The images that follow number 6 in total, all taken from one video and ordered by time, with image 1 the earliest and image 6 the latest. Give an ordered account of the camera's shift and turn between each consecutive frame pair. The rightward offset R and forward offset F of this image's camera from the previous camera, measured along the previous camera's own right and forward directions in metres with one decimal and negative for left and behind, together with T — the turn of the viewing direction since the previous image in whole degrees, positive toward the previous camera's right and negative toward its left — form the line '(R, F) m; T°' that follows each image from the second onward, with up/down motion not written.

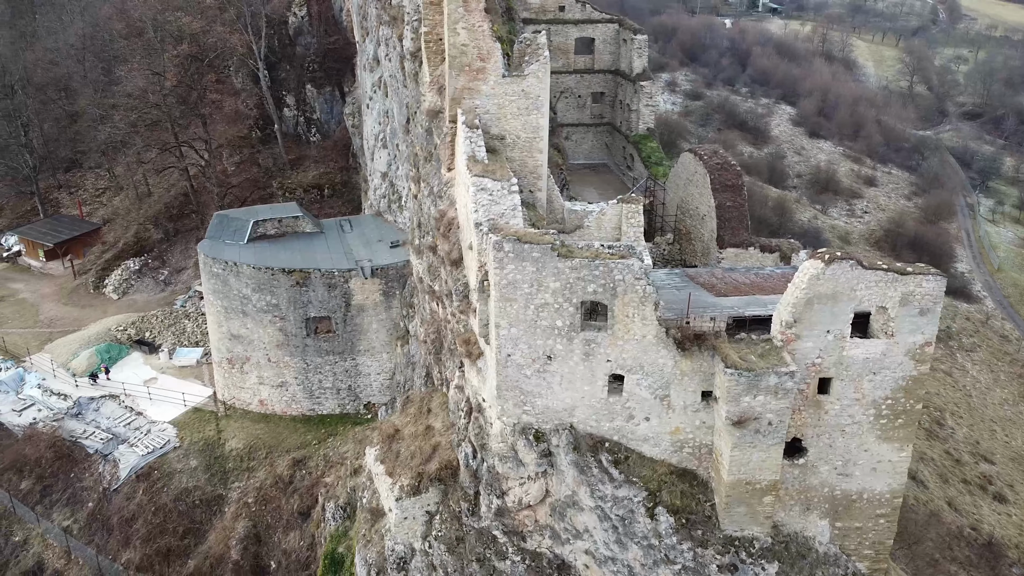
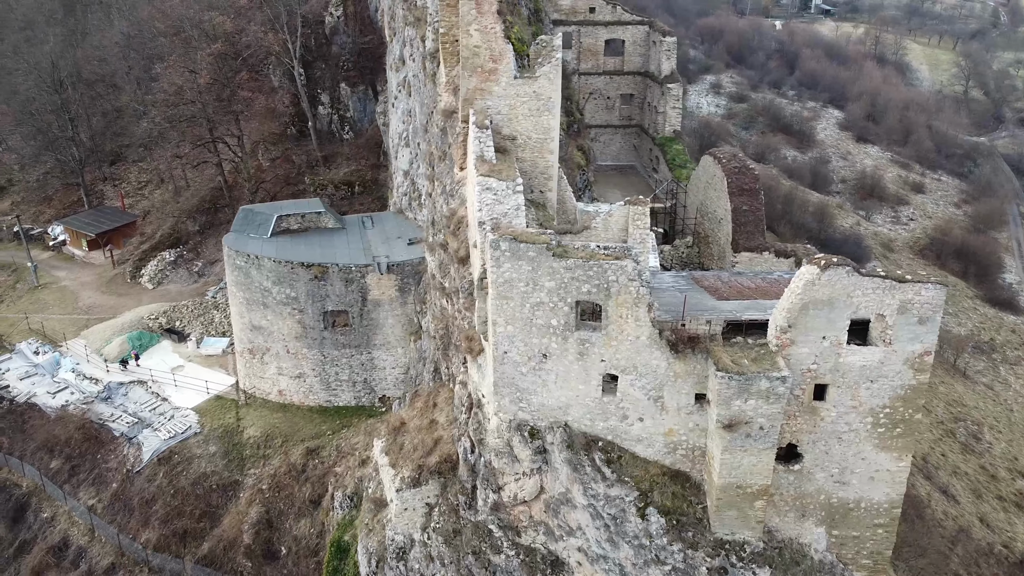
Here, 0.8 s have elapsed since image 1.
(+0.5, -0.1) m; -3°
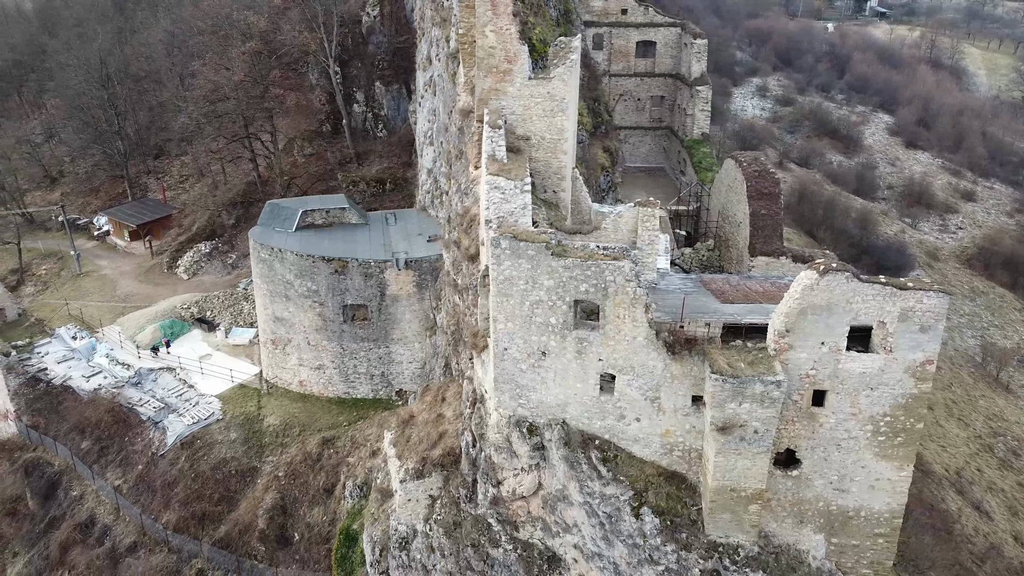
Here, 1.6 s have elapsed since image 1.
(+0.5, -0.1) m; -3°
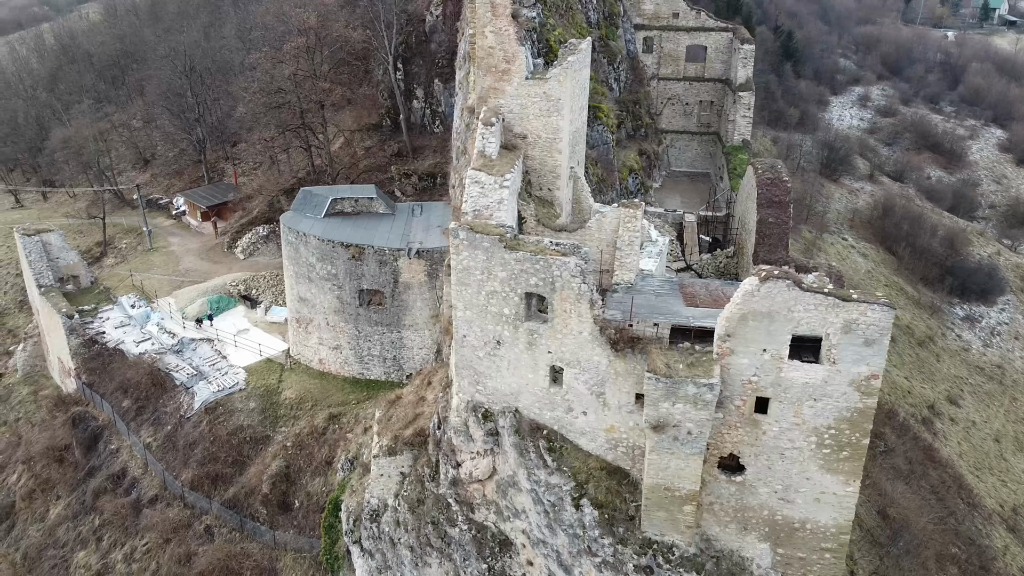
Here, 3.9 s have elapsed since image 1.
(+1.7, -0.3) m; -6°
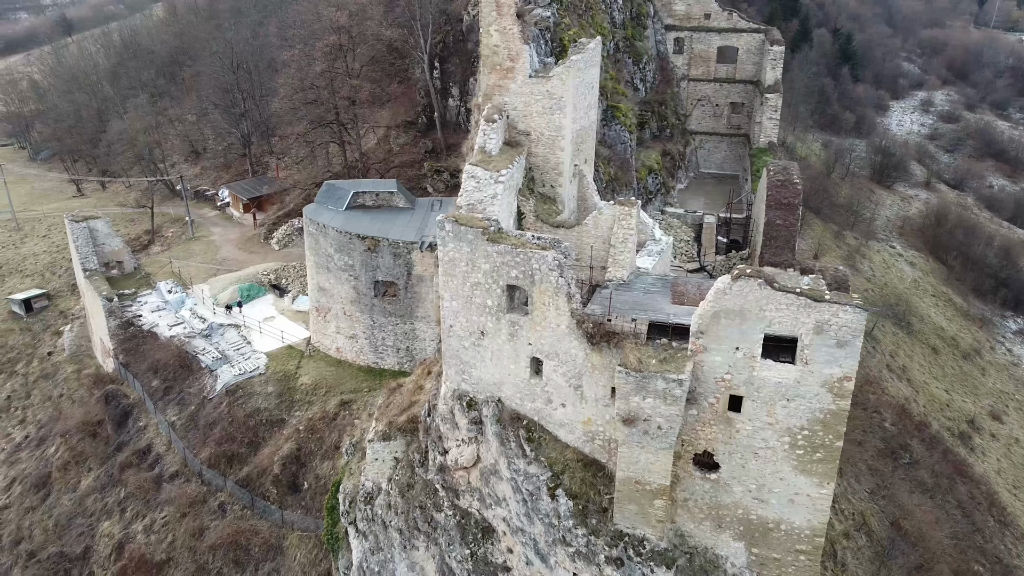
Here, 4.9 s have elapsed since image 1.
(+0.9, -0.2) m; -4°
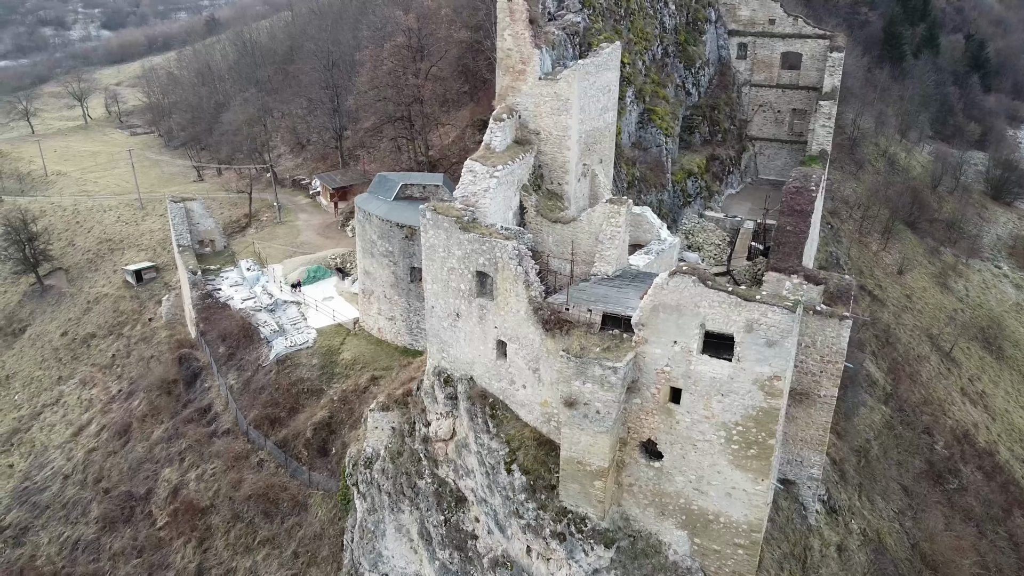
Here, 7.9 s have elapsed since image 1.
(+2.0, -0.6) m; -8°
